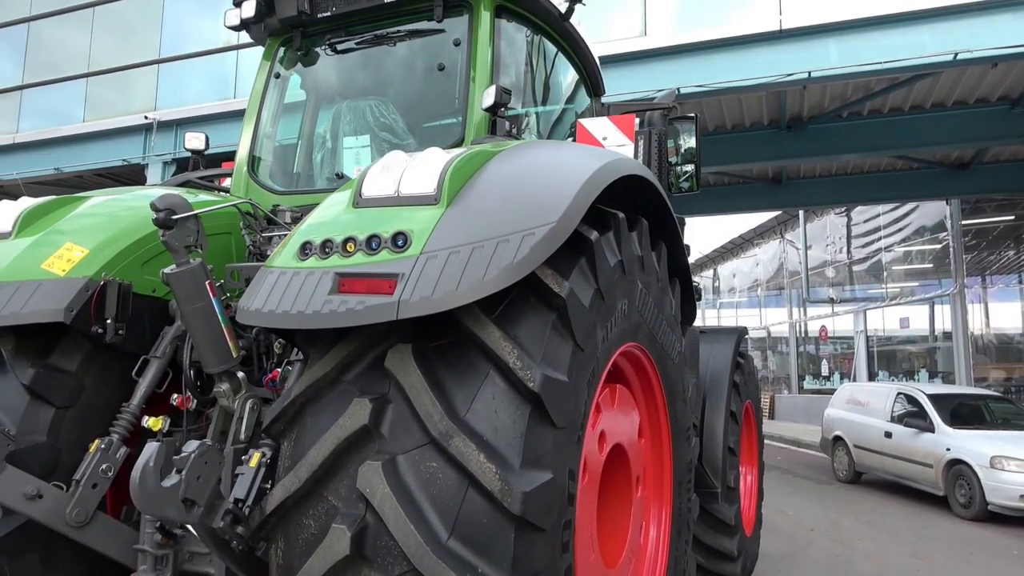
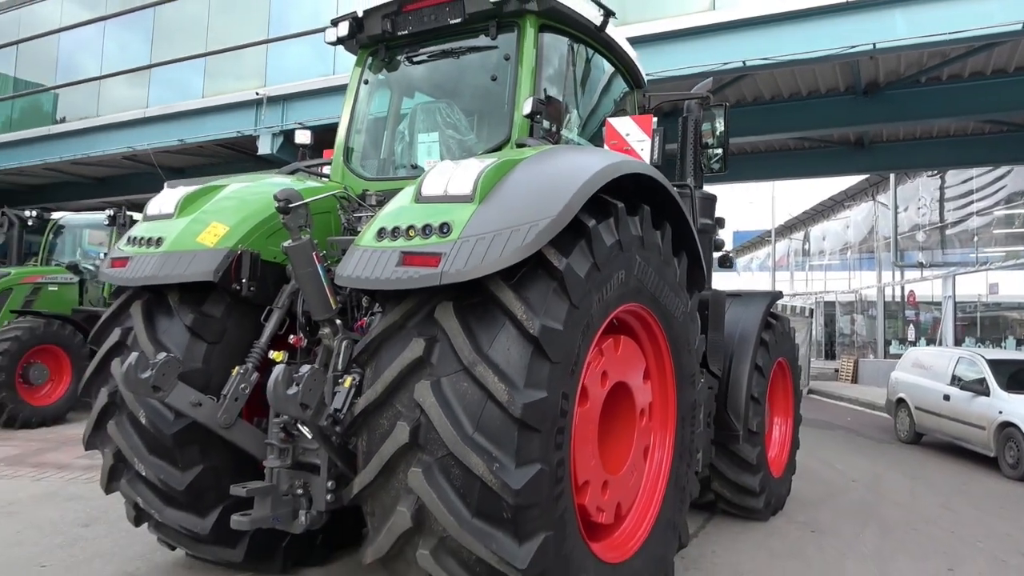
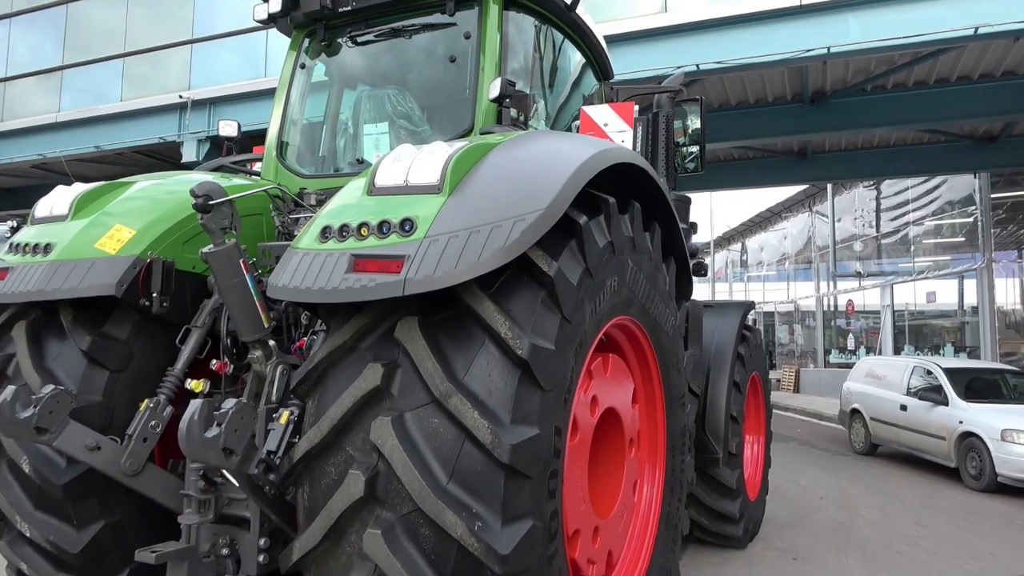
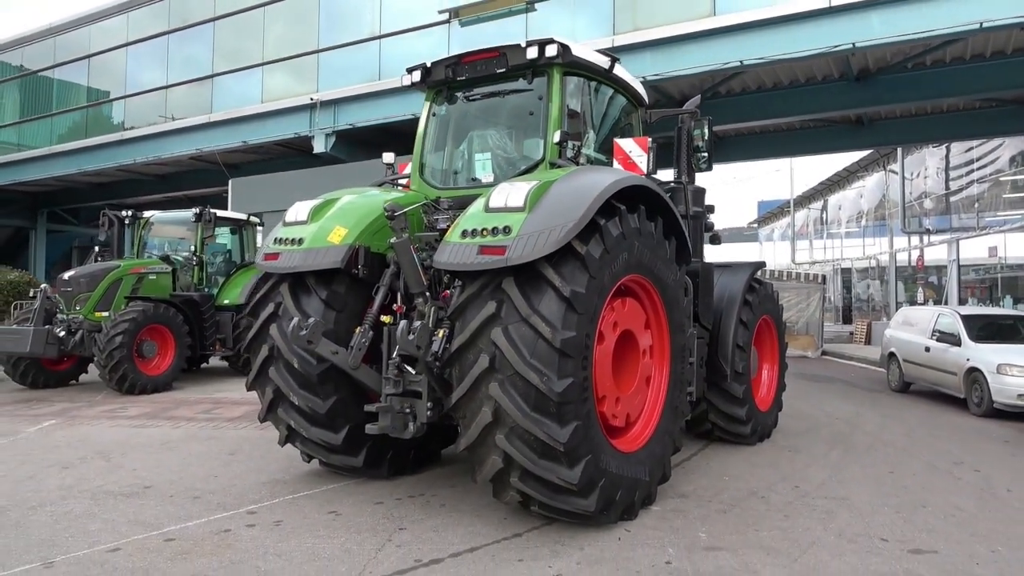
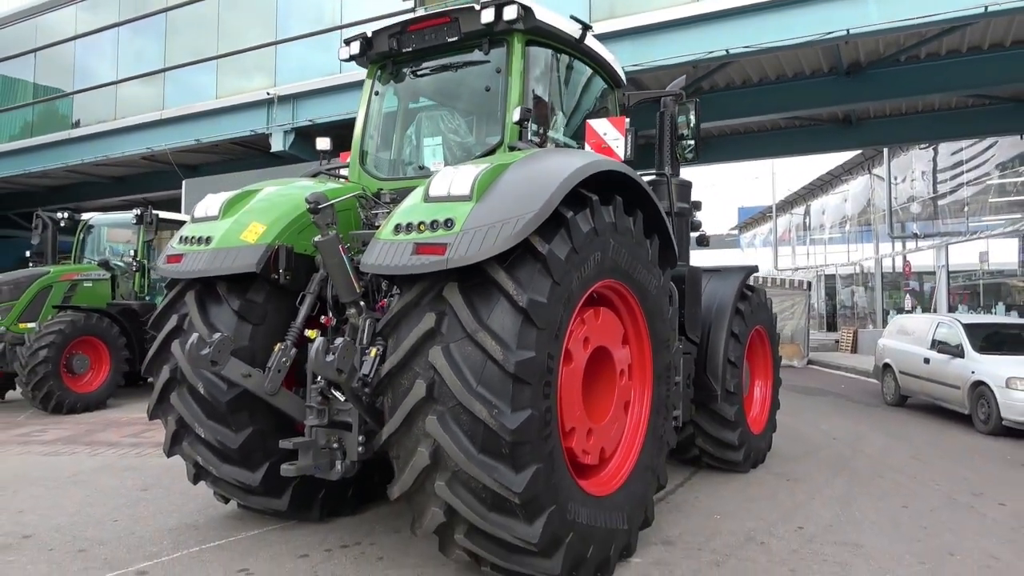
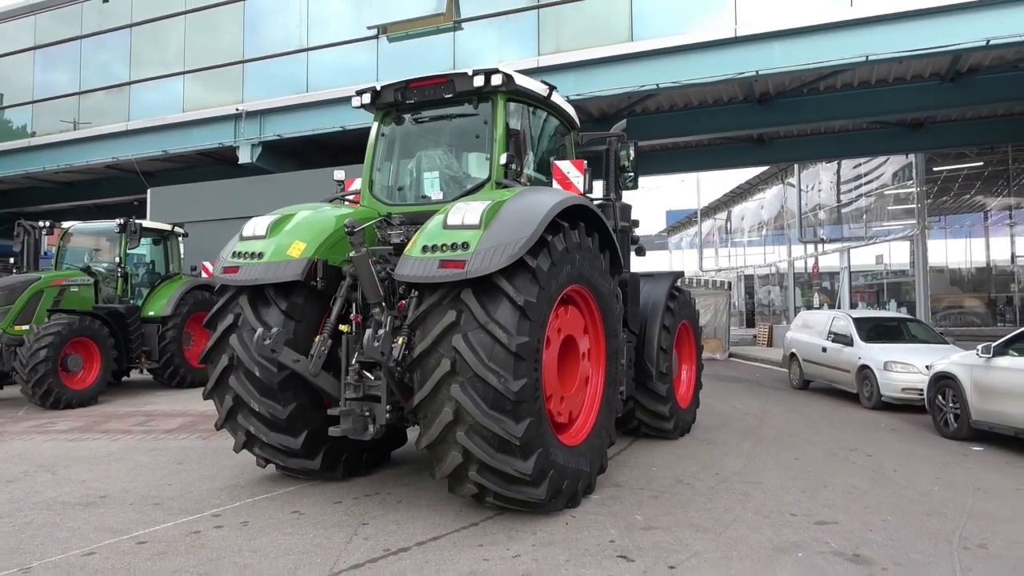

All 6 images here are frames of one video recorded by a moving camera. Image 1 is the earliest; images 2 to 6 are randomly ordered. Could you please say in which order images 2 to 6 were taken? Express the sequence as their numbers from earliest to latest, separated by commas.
3, 2, 5, 4, 6
